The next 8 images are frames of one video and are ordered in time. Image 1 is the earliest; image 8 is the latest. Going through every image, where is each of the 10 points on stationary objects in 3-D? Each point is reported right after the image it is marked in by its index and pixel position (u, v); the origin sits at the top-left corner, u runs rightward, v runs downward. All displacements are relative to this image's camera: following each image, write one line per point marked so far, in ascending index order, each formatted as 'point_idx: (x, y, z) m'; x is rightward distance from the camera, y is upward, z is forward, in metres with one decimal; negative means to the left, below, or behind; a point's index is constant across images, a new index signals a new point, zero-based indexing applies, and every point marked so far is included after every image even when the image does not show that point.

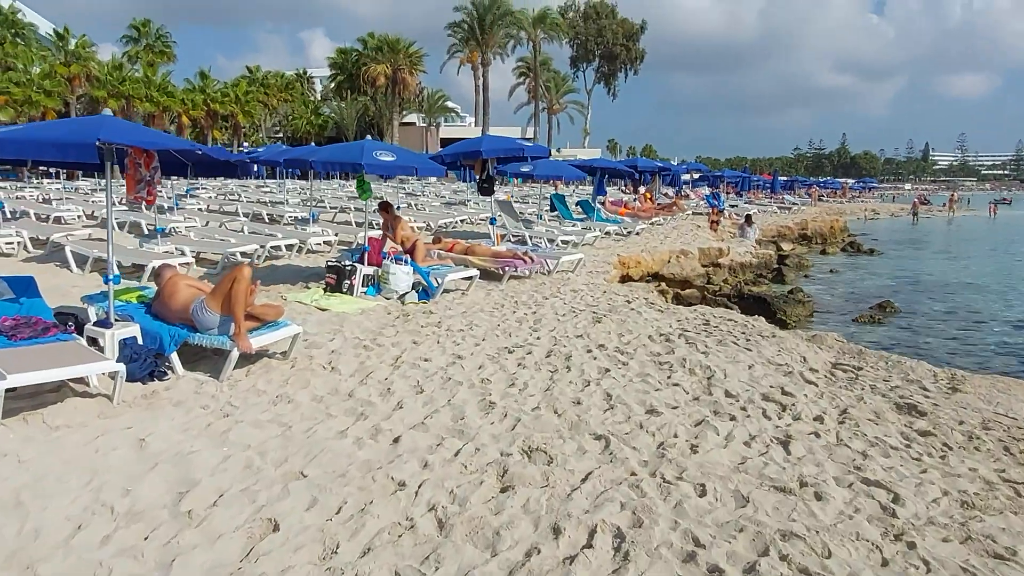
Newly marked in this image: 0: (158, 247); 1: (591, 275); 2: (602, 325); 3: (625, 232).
0: (-4.9, +0.5, +9.8) m
1: (+1.1, +0.2, +10.3) m
2: (+0.9, -0.3, +6.7) m
3: (+2.6, +1.3, +16.5) m
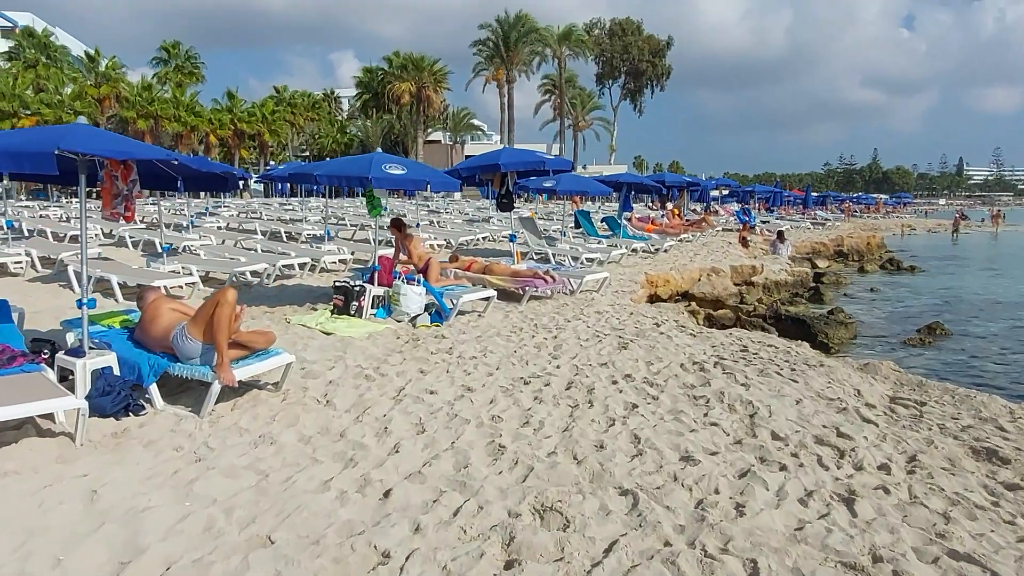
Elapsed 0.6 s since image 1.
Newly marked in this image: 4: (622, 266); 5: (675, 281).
0: (-4.6, +0.3, +9.4) m
1: (+1.4, -0.1, +9.7) m
2: (+1.0, -0.5, +6.1) m
3: (+3.1, +0.9, +15.8) m
4: (+2.1, +0.4, +13.4) m
5: (+2.9, +0.1, +12.9) m
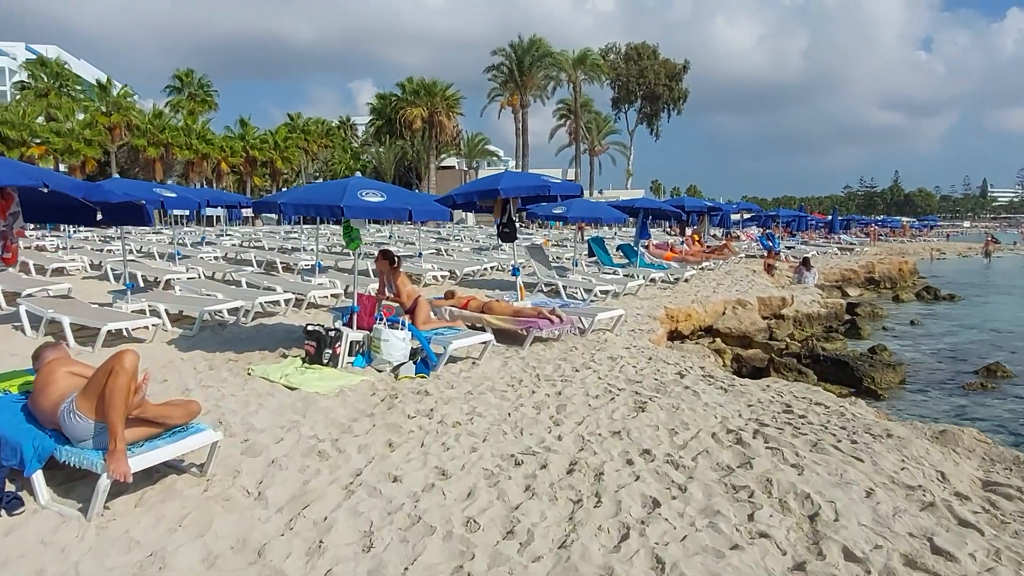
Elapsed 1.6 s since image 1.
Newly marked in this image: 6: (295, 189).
0: (-4.6, -0.2, +8.5) m
1: (+1.5, -0.6, +8.6) m
2: (+1.0, -0.9, +5.0) m
3: (+3.3, +0.2, +14.7) m
4: (+2.2, -0.2, +12.3) m
5: (+3.0, -0.5, +11.8) m
6: (-1.9, +0.8, +6.2) m
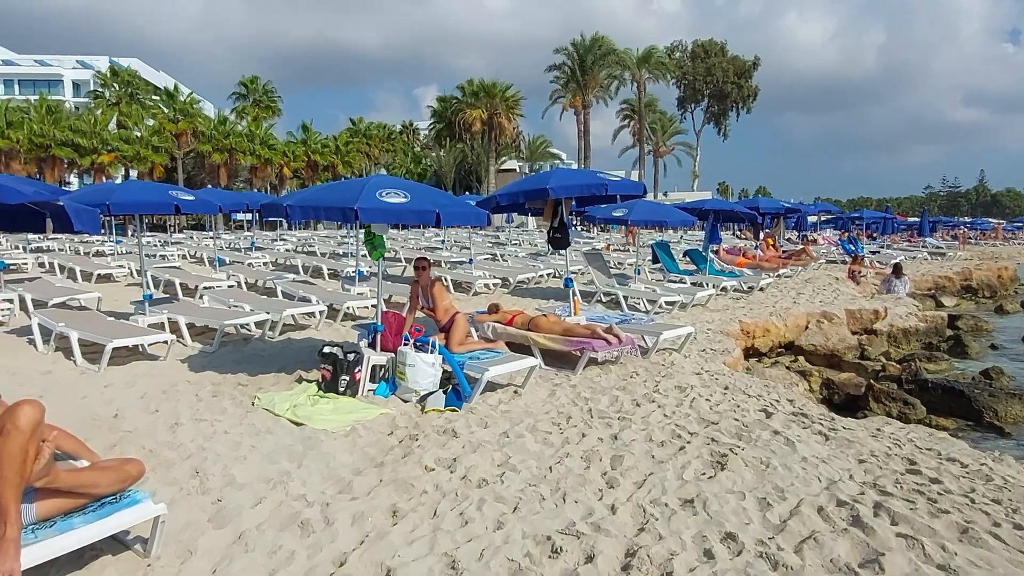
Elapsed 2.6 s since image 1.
0: (-4.0, -0.3, +7.9) m
1: (+2.0, -0.7, +7.4) m
2: (+1.2, -1.0, +3.9) m
3: (+4.4, 0.0, +13.4) m
4: (+3.1, -0.3, +11.1) m
5: (+3.9, -0.6, +10.5) m
6: (-1.5, +0.7, +5.4) m
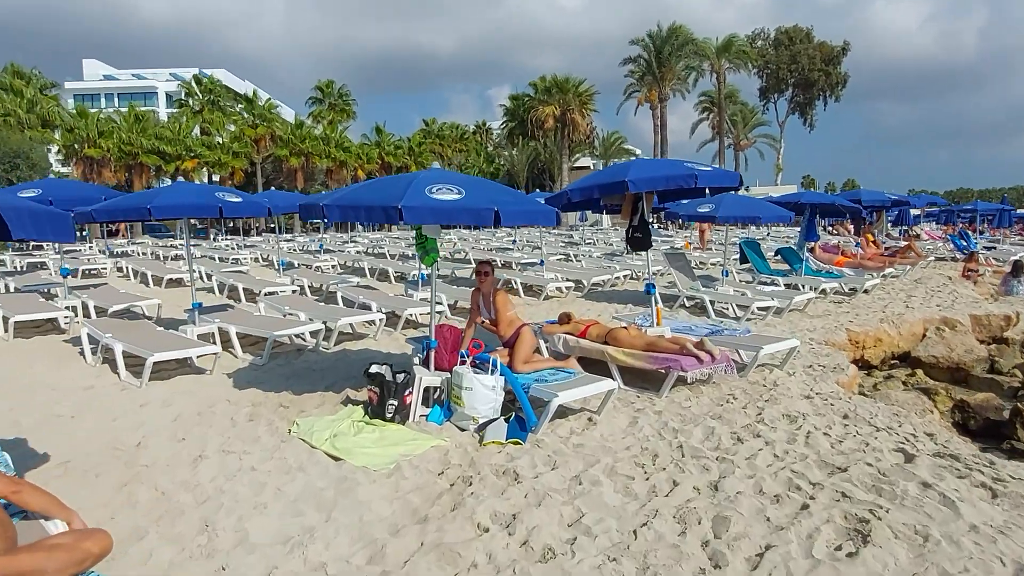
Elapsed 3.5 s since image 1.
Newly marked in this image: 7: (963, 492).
0: (-3.2, -0.4, +7.4) m
1: (+2.7, -0.8, +6.4) m
2: (+1.5, -1.1, +2.9) m
3: (+5.6, 0.0, +12.0) m
4: (+4.1, -0.4, +9.9) m
5: (+4.8, -0.7, +9.2) m
6: (-1.1, +0.7, +4.7) m
7: (+2.2, -1.0, +3.5) m
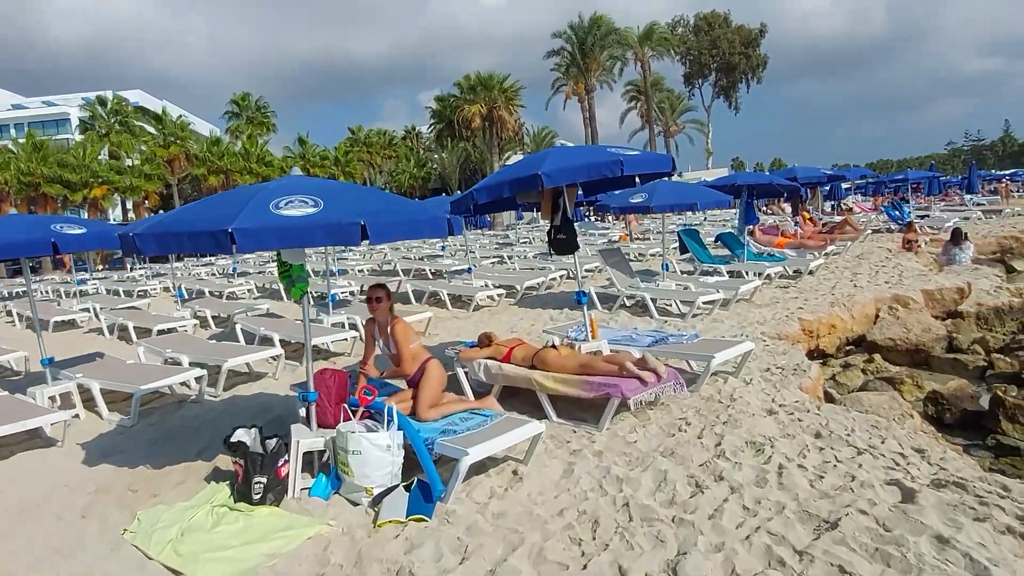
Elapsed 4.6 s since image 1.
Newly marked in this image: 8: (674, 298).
0: (-4.0, -0.9, +6.2) m
1: (+2.0, -0.7, +5.6) m
2: (+1.1, -1.1, +2.1) m
3: (+4.5, +0.2, +11.4) m
4: (+3.2, -0.2, +9.2) m
5: (+3.9, -0.4, +8.5) m
6: (-1.7, +0.4, +3.6) m
7: (+1.8, -1.0, +2.7) m
8: (+2.0, -0.1, +8.6) m
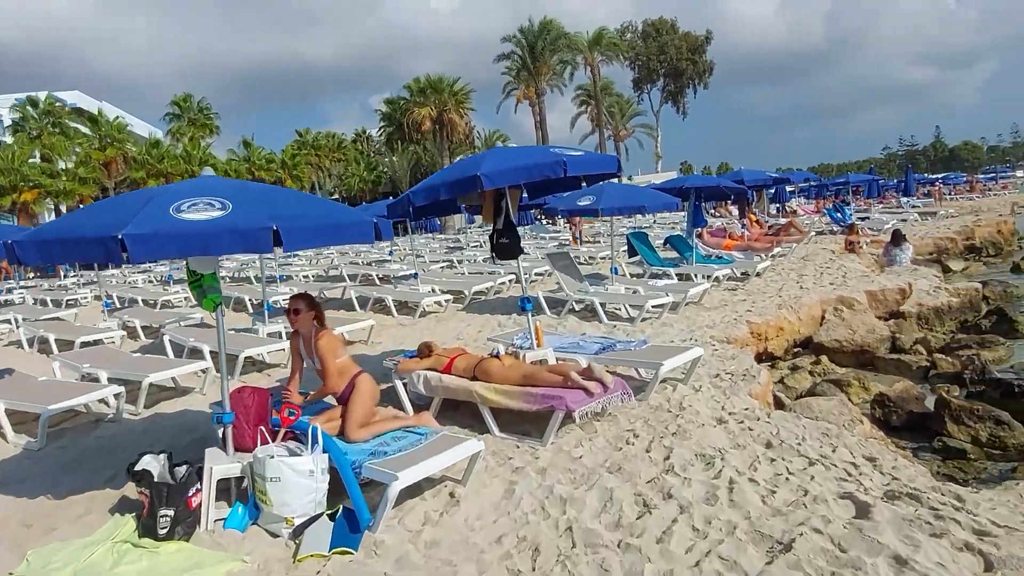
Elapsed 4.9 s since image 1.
0: (-4.4, -1.0, +5.6) m
1: (+1.6, -0.7, +5.4) m
2: (+0.9, -1.1, +1.9) m
3: (+3.6, +0.2, +11.4) m
4: (+2.5, -0.3, +9.1) m
5: (+3.3, -0.5, +8.5) m
6: (-2.0, +0.3, +3.2) m
7: (+1.6, -1.0, +2.6) m
8: (+1.3, -0.2, +8.5) m
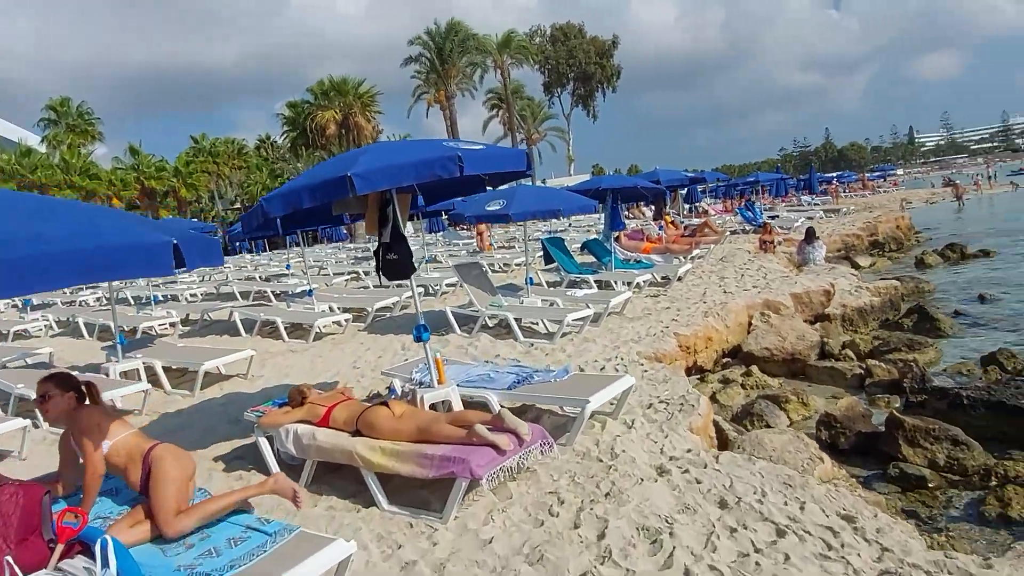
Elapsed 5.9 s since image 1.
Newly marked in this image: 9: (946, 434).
0: (-5.1, -1.3, +4.1) m
1: (+0.9, -0.8, +4.6) m
2: (+0.7, -1.2, +1.0) m
3: (+2.3, +0.1, +10.8) m
4: (+1.4, -0.4, +8.4) m
5: (+2.3, -0.5, +7.9) m
6: (-2.4, +0.1, +2.0) m
7: (+1.2, -1.1, +1.8) m
8: (+0.3, -0.3, +7.6) m
9: (+3.1, -1.0, +5.2) m
